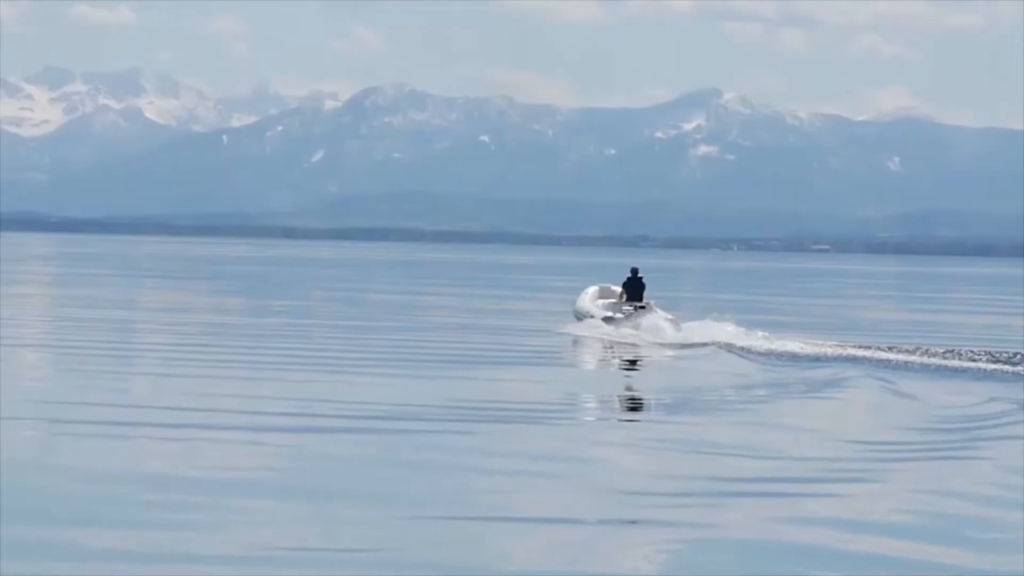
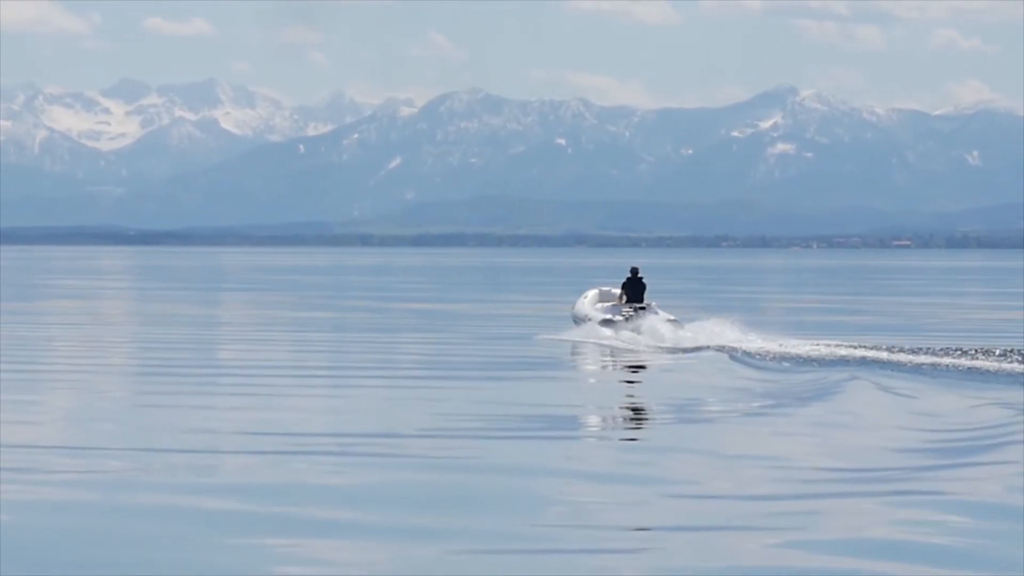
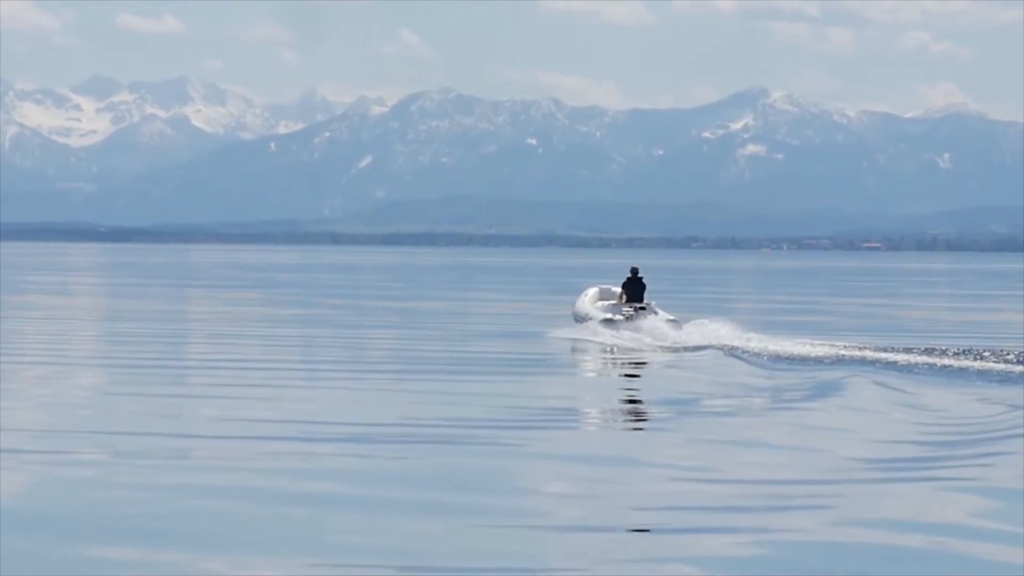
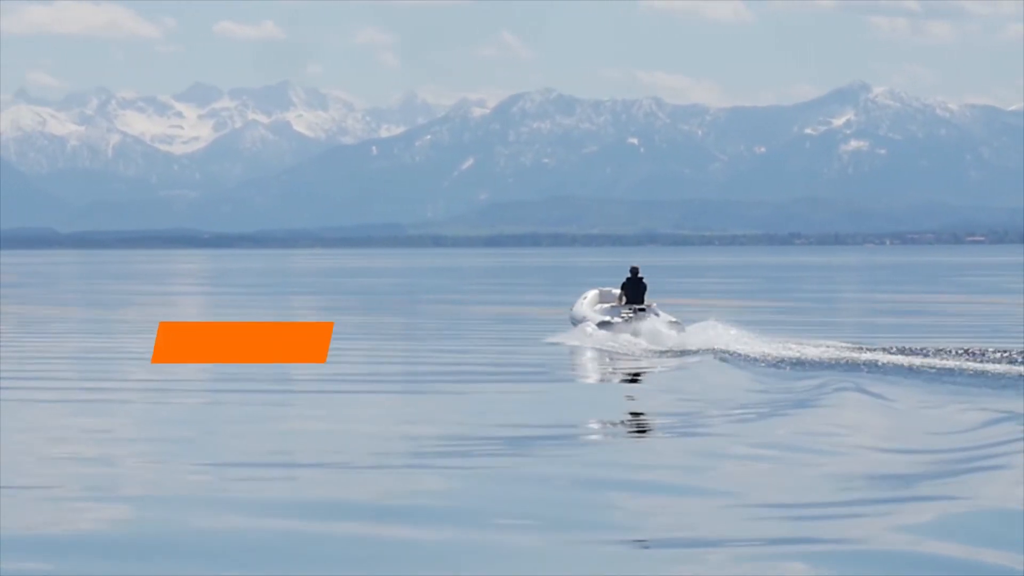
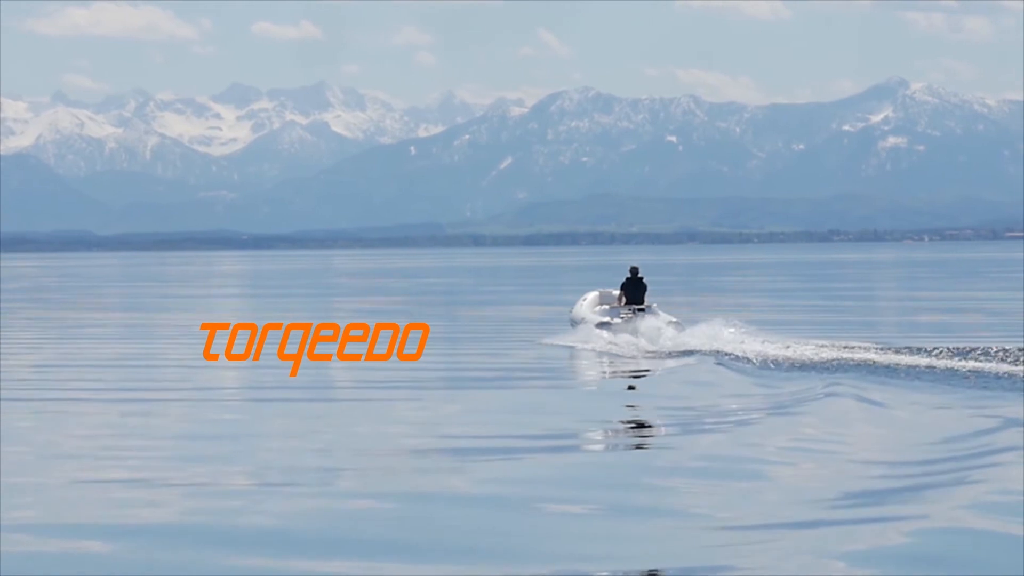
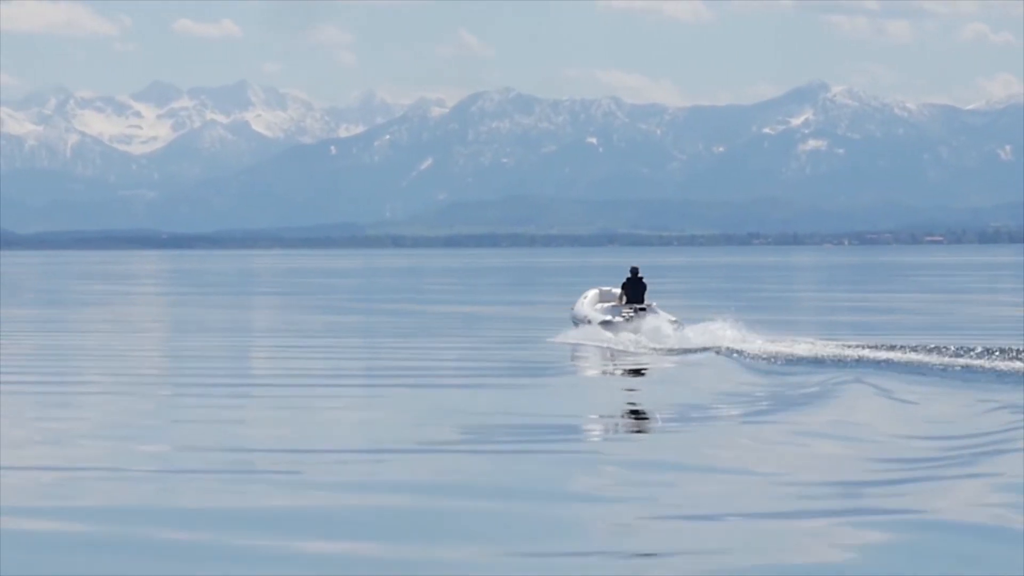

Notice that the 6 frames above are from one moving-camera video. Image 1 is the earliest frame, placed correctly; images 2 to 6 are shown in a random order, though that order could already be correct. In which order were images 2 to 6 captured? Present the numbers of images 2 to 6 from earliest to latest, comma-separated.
3, 2, 6, 4, 5
